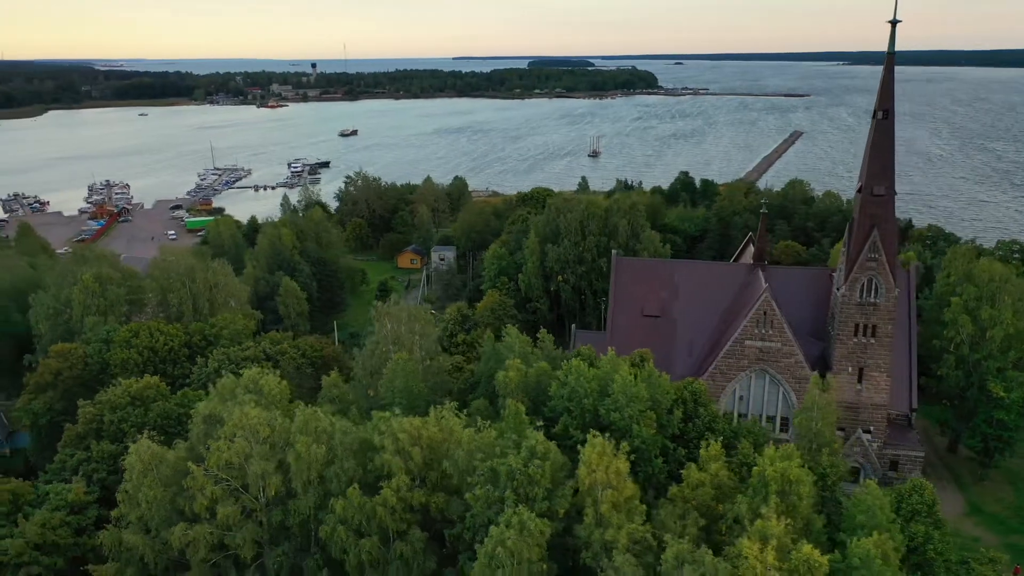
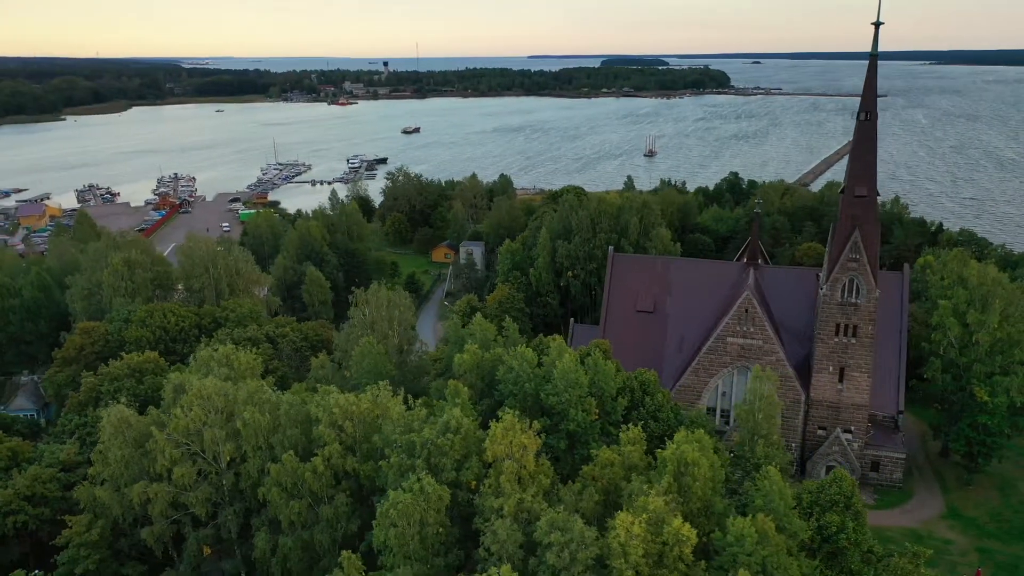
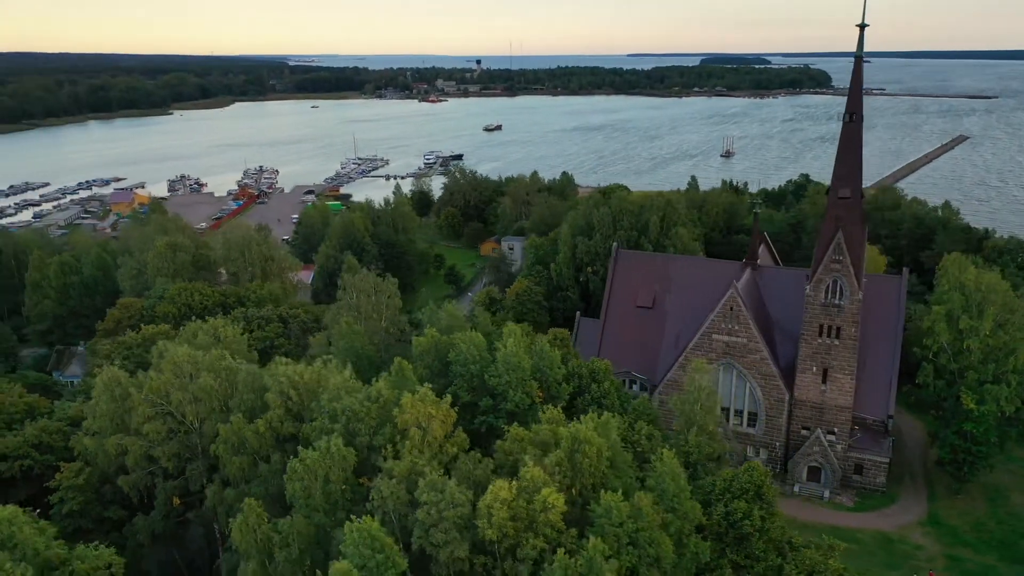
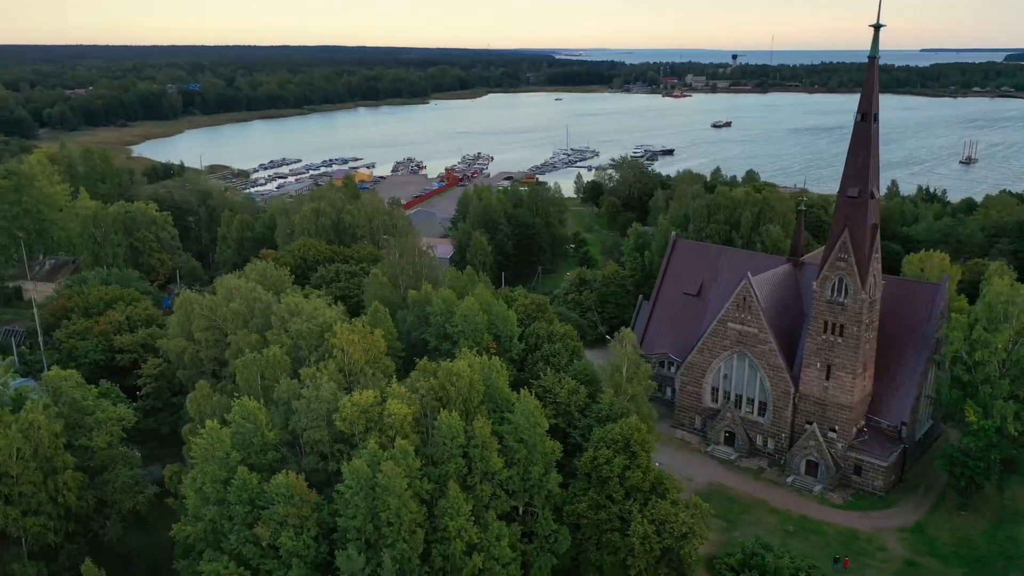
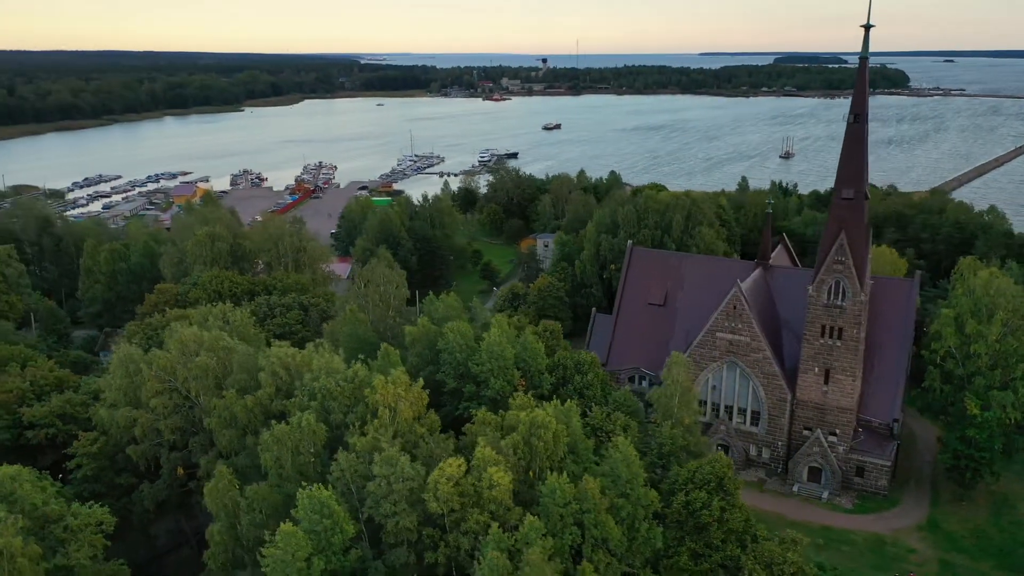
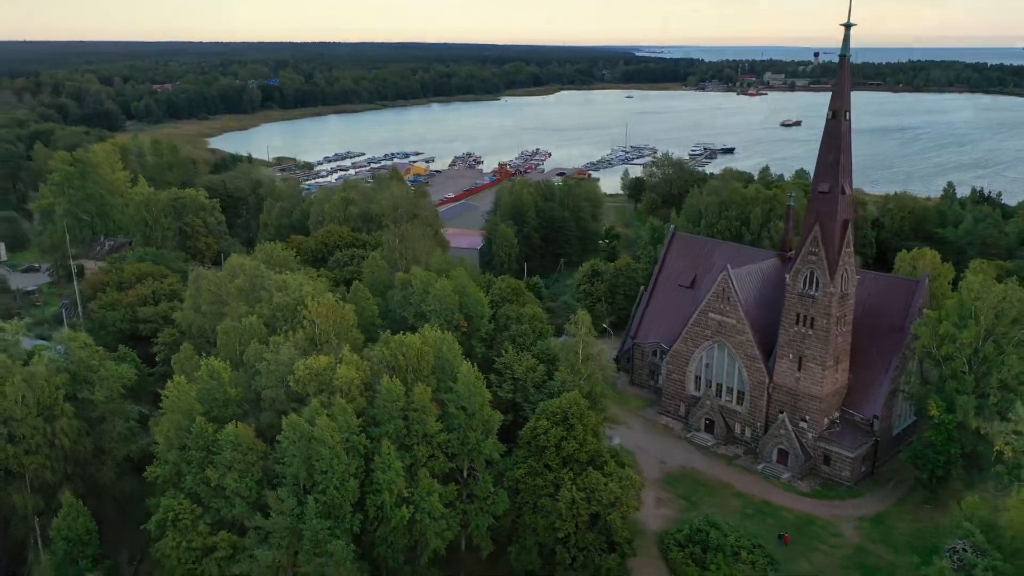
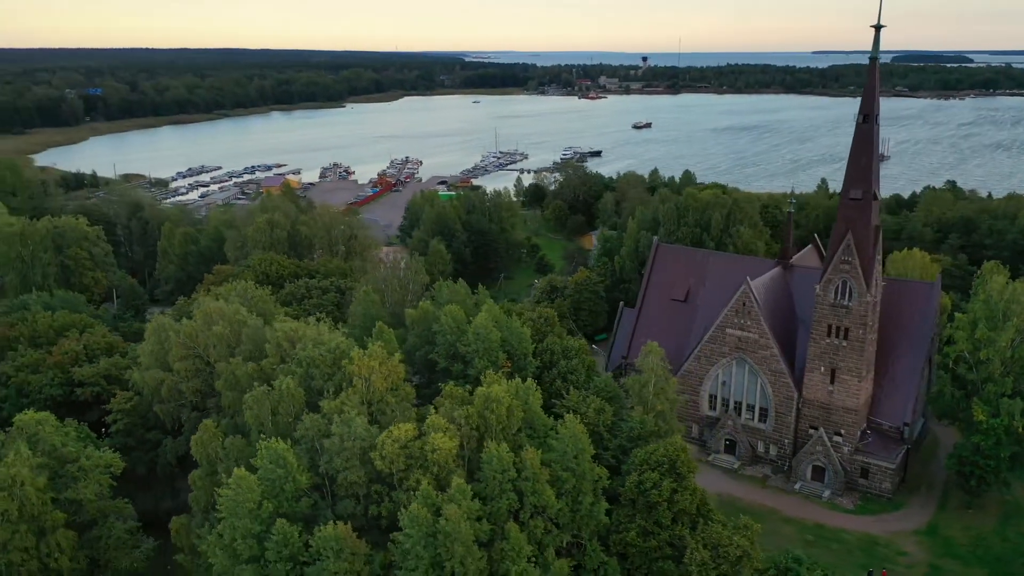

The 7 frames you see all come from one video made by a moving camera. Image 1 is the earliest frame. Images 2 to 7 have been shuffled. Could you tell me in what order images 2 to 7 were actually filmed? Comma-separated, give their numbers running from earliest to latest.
2, 3, 5, 7, 4, 6
